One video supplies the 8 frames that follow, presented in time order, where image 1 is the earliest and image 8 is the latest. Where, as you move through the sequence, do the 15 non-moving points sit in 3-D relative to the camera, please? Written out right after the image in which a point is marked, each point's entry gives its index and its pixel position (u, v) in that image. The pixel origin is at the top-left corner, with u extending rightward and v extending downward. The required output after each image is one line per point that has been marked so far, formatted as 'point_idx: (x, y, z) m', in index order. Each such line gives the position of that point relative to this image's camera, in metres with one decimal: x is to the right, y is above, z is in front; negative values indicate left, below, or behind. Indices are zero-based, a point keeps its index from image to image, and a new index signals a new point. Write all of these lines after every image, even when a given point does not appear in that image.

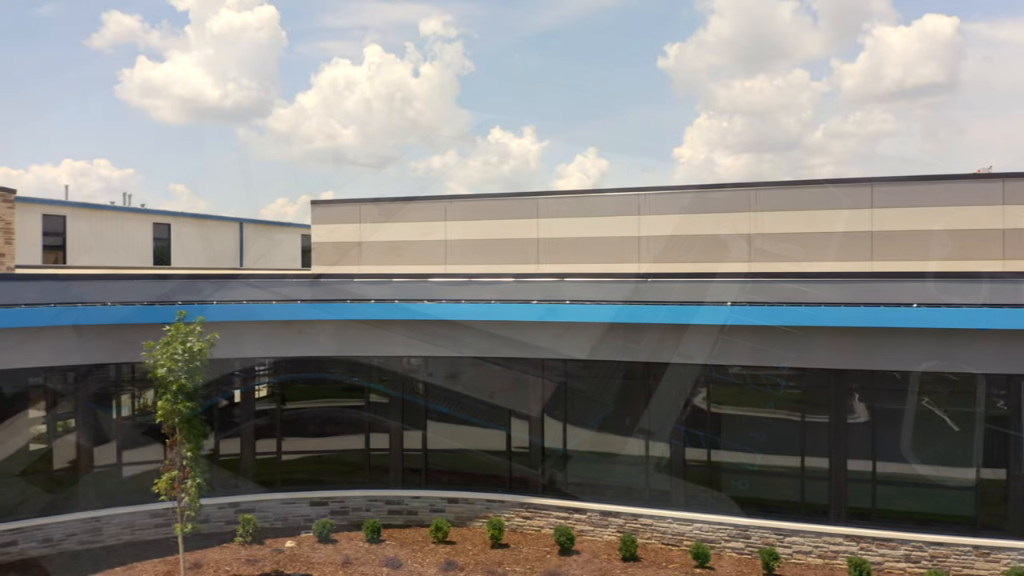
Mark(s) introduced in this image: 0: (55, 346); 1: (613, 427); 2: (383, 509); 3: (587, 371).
0: (-6.4, -0.8, +14.6) m
1: (+1.7, -2.3, +15.7) m
2: (-2.0, -3.4, +16.1) m
3: (+1.1, -1.3, +15.7) m
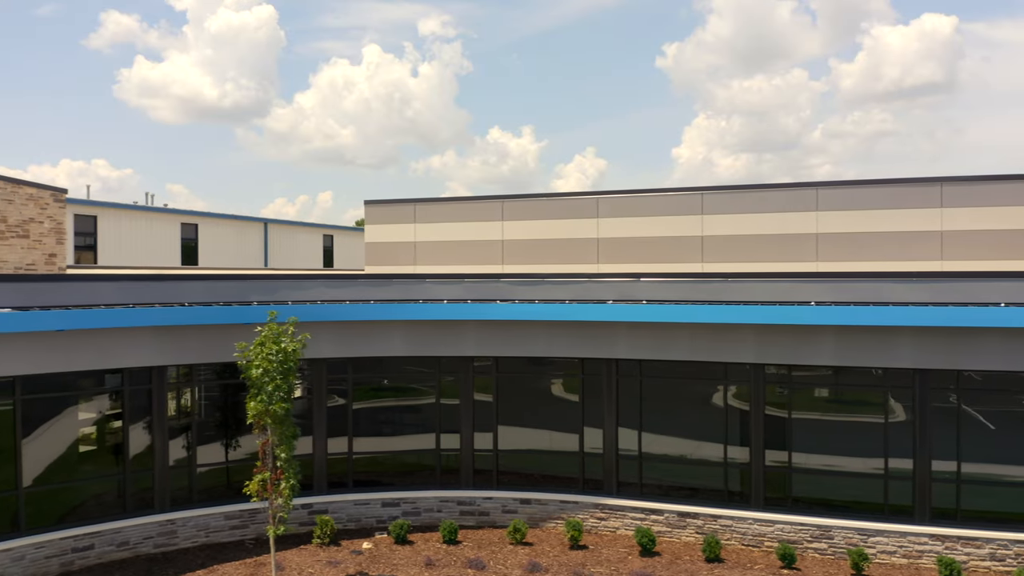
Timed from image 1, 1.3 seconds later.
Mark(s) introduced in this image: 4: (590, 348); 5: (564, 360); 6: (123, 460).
0: (-5.3, -0.8, +14.5) m
1: (+2.8, -2.3, +15.6) m
2: (-0.9, -3.4, +16.0) m
3: (+2.2, -1.3, +15.7) m
4: (+1.3, -0.9, +15.7) m
5: (+0.8, -1.1, +16.1) m
6: (-5.6, -2.4, +14.6) m
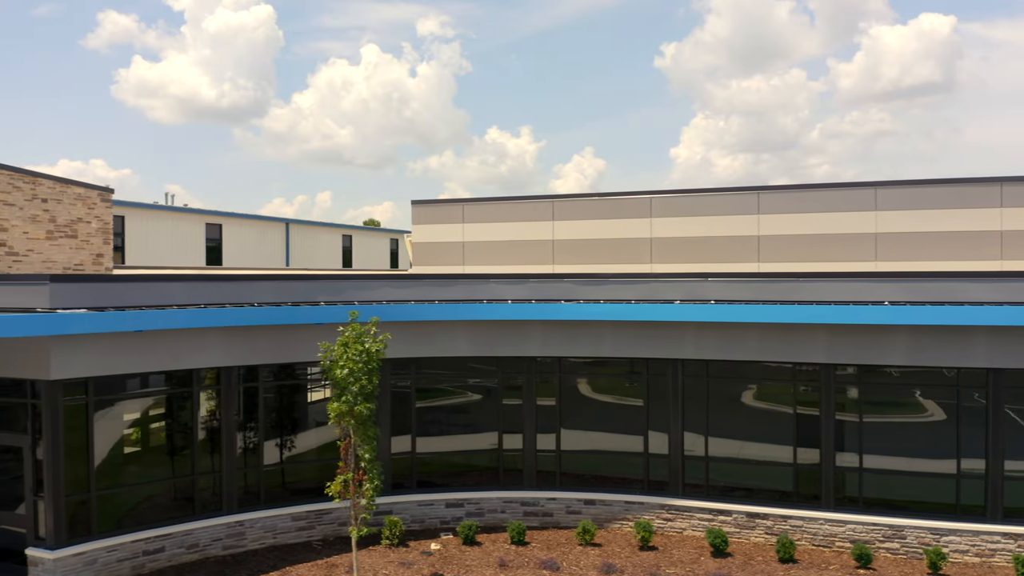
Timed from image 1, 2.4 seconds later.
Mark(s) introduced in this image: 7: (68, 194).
0: (-4.3, -0.8, +14.4) m
1: (+3.8, -2.3, +15.6) m
2: (+0.1, -3.4, +15.9) m
3: (+3.2, -1.3, +15.6) m
4: (+2.2, -0.9, +15.6) m
5: (+1.8, -1.1, +16.0) m
6: (-4.6, -2.4, +14.6) m
7: (-8.3, +1.8, +19.5) m
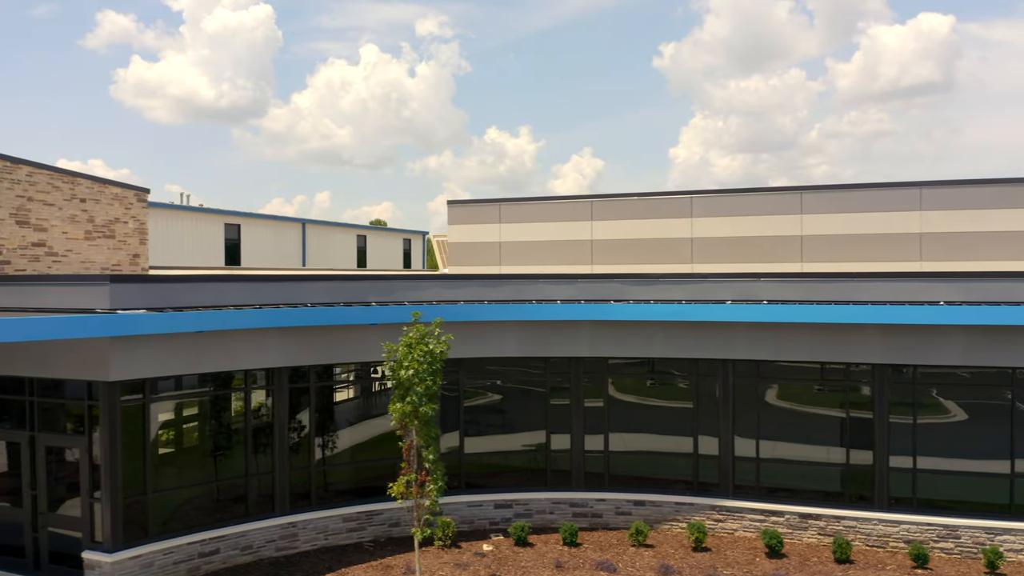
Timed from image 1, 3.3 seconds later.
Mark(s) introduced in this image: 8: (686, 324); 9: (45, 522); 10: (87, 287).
0: (-3.5, -0.8, +14.4) m
1: (+4.5, -2.3, +15.5) m
2: (+0.9, -3.4, +15.9) m
3: (+3.9, -1.3, +15.6) m
4: (+3.0, -0.9, +15.6) m
5: (+2.5, -1.1, +16.0) m
6: (-3.8, -2.4, +14.5) m
7: (-7.6, +1.7, +19.4) m
8: (+2.6, -0.6, +15.6) m
9: (-6.0, -3.1, +13.4) m
10: (-5.1, 0.0, +12.4) m
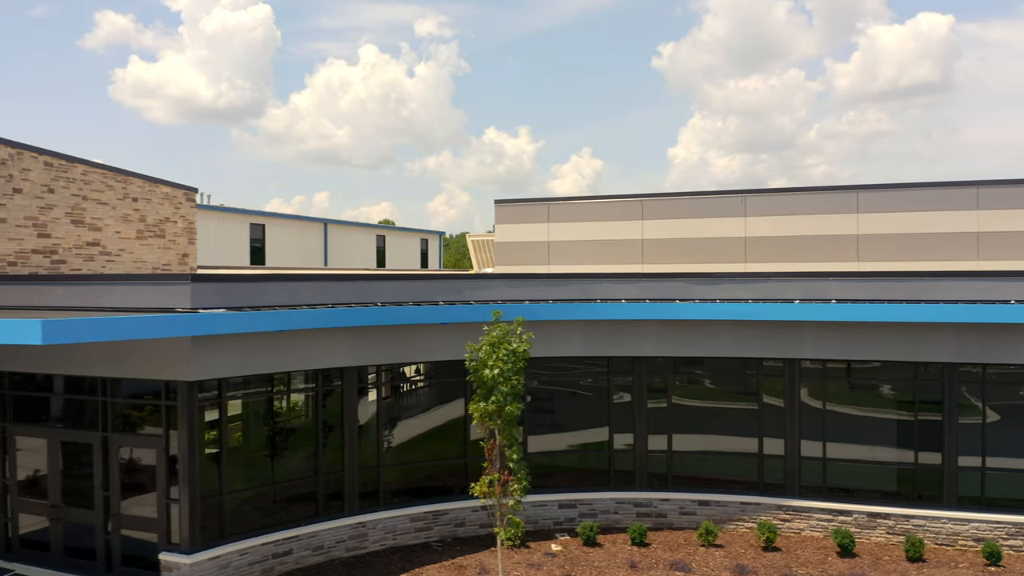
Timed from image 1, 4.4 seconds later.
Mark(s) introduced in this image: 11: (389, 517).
0: (-2.5, -0.8, +14.3) m
1: (+5.5, -2.2, +15.5) m
2: (+1.8, -3.4, +15.8) m
3: (+4.9, -1.2, +15.5) m
4: (+4.0, -0.9, +15.5) m
5: (+3.5, -1.1, +15.9) m
6: (-2.9, -2.4, +14.4) m
7: (-6.6, +1.7, +19.4) m
8: (+3.6, -0.5, +15.6) m
9: (-5.1, -3.0, +13.4) m
10: (-4.1, 0.0, +12.4) m
11: (-1.8, -3.3, +14.9) m
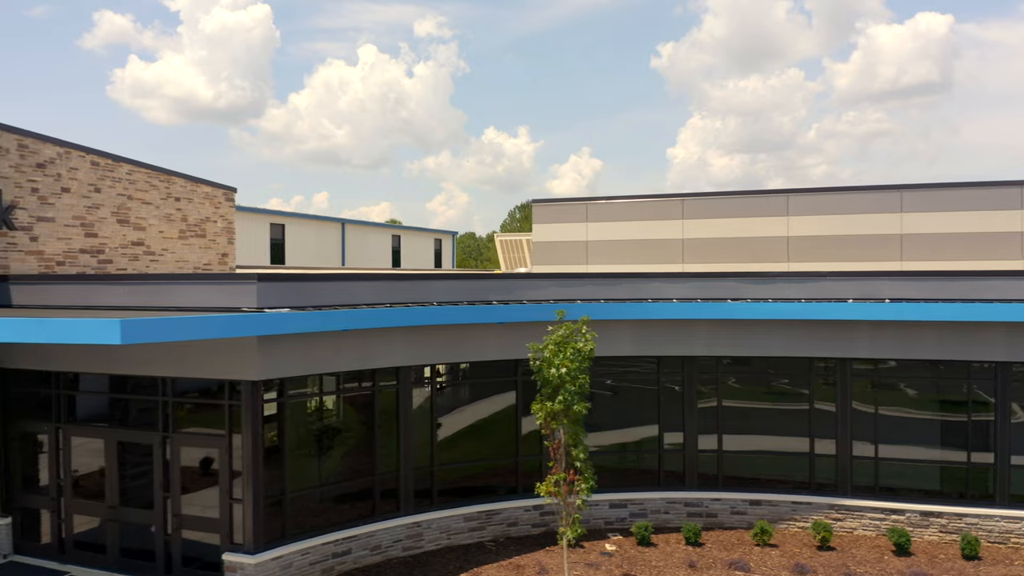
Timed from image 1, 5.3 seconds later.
0: (-1.8, -0.8, +14.3) m
1: (+6.3, -2.2, +15.5) m
2: (+2.6, -3.4, +15.8) m
3: (+5.7, -1.2, +15.5) m
4: (+4.7, -0.9, +15.5) m
5: (+4.3, -1.1, +15.9) m
6: (-2.1, -2.4, +14.4) m
7: (-5.8, +1.8, +19.3) m
8: (+4.4, -0.5, +15.6) m
9: (-4.3, -3.0, +13.3) m
10: (-3.3, 0.0, +12.3) m
11: (-1.0, -3.3, +14.8) m
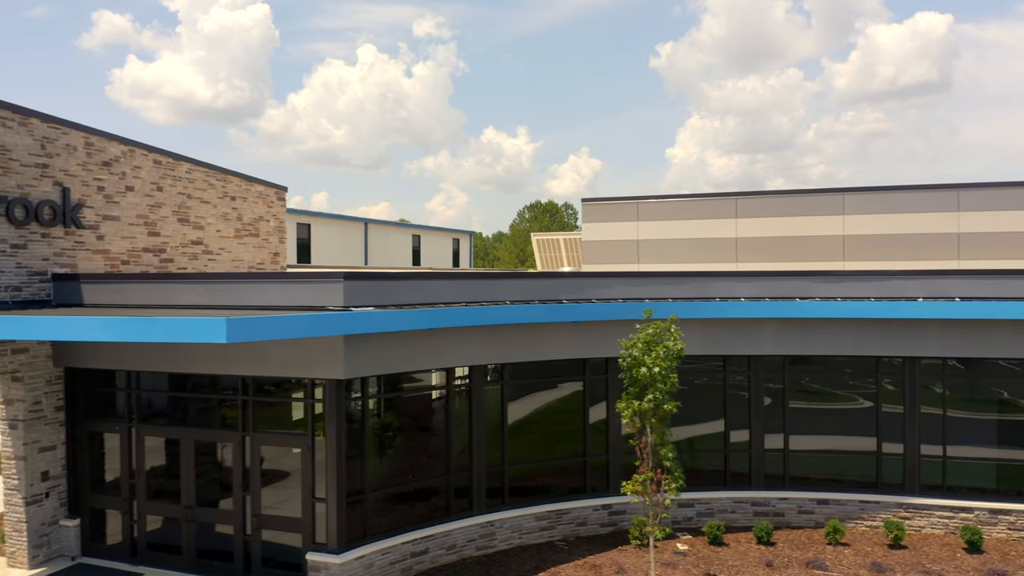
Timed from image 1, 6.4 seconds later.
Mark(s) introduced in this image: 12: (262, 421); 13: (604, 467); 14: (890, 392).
0: (-0.7, -0.7, +14.2) m
1: (+7.3, -2.2, +15.5) m
2: (+3.6, -3.4, +15.8) m
3: (+6.7, -1.2, +15.5) m
4: (+5.8, -0.9, +15.5) m
5: (+5.3, -1.1, +15.9) m
6: (-1.1, -2.4, +14.4) m
7: (-4.8, +1.8, +19.3) m
8: (+5.4, -0.5, +15.5) m
9: (-3.2, -3.0, +13.3) m
10: (-2.3, 0.0, +12.3) m
11: (0.0, -3.3, +14.8) m
12: (-3.2, -1.7, +13.3) m
13: (+1.4, -2.8, +16.0) m
14: (+5.7, -1.5, +15.8) m
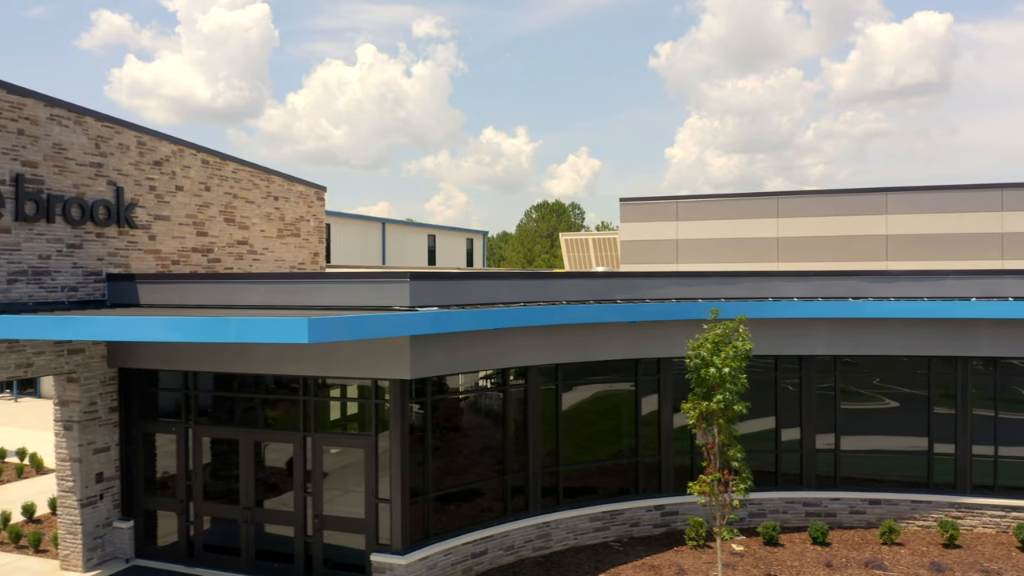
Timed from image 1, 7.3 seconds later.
0: (0.0, -0.7, +14.2) m
1: (+8.1, -2.2, +15.5) m
2: (+4.4, -3.4, +15.8) m
3: (+7.4, -1.2, +15.5) m
4: (+6.5, -0.9, +15.5) m
5: (+6.1, -1.1, +15.9) m
6: (-0.3, -2.4, +14.3) m
7: (-4.1, +1.8, +19.2) m
8: (+6.2, -0.5, +15.5) m
9: (-2.5, -3.0, +13.2) m
10: (-1.5, 0.0, +12.3) m
11: (+0.8, -3.3, +14.8) m
12: (-2.4, -1.7, +13.2) m
13: (+2.2, -2.8, +16.0) m
14: (+6.5, -1.5, +15.8) m
